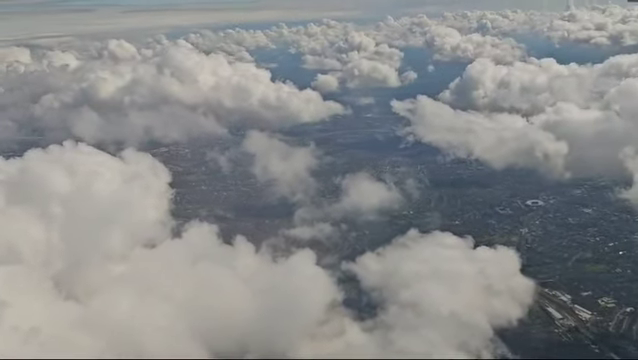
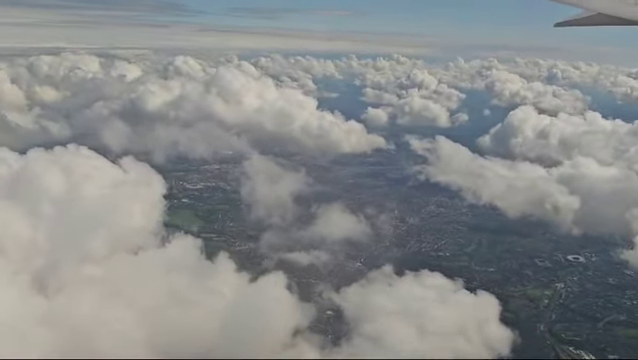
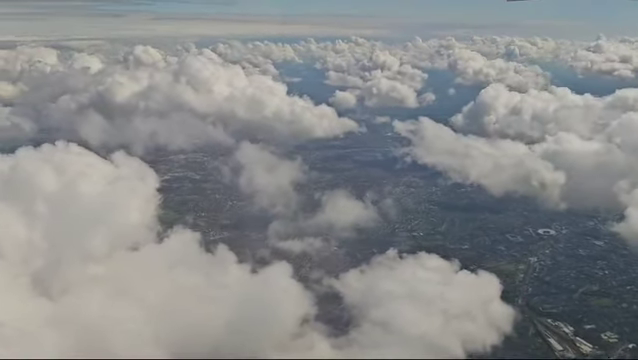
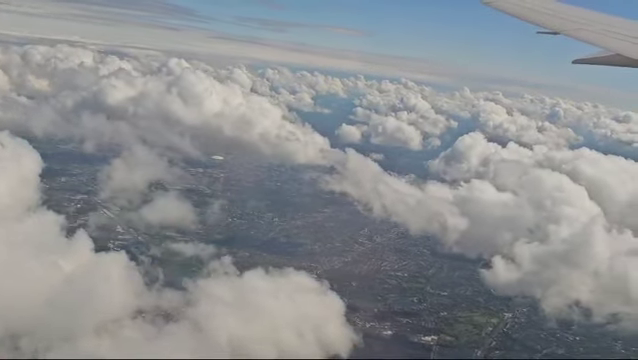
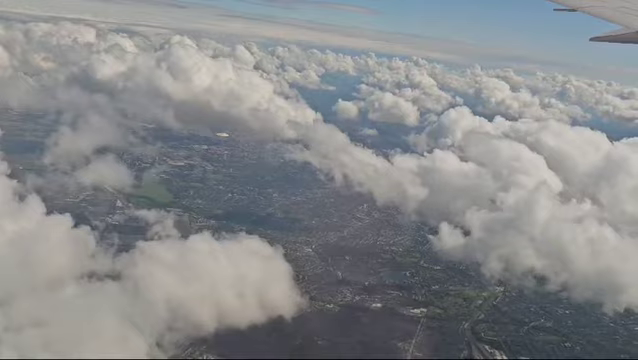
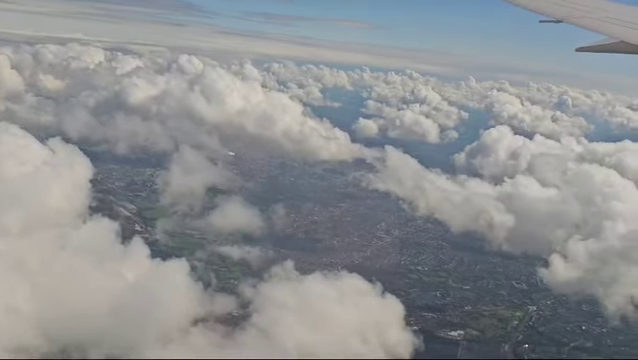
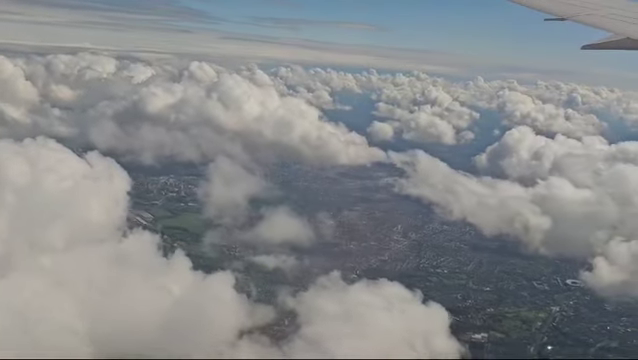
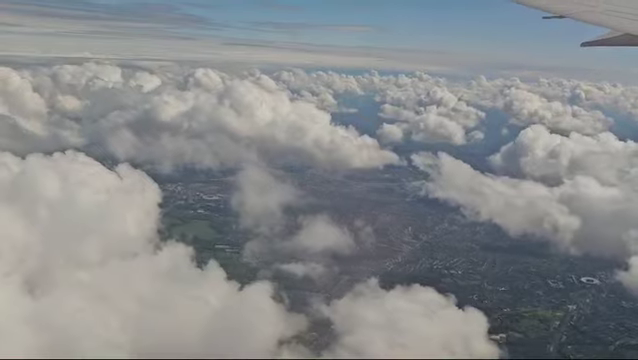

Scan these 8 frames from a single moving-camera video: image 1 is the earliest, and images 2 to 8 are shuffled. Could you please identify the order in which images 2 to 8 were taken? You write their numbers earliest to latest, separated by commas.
3, 2, 8, 7, 6, 4, 5
